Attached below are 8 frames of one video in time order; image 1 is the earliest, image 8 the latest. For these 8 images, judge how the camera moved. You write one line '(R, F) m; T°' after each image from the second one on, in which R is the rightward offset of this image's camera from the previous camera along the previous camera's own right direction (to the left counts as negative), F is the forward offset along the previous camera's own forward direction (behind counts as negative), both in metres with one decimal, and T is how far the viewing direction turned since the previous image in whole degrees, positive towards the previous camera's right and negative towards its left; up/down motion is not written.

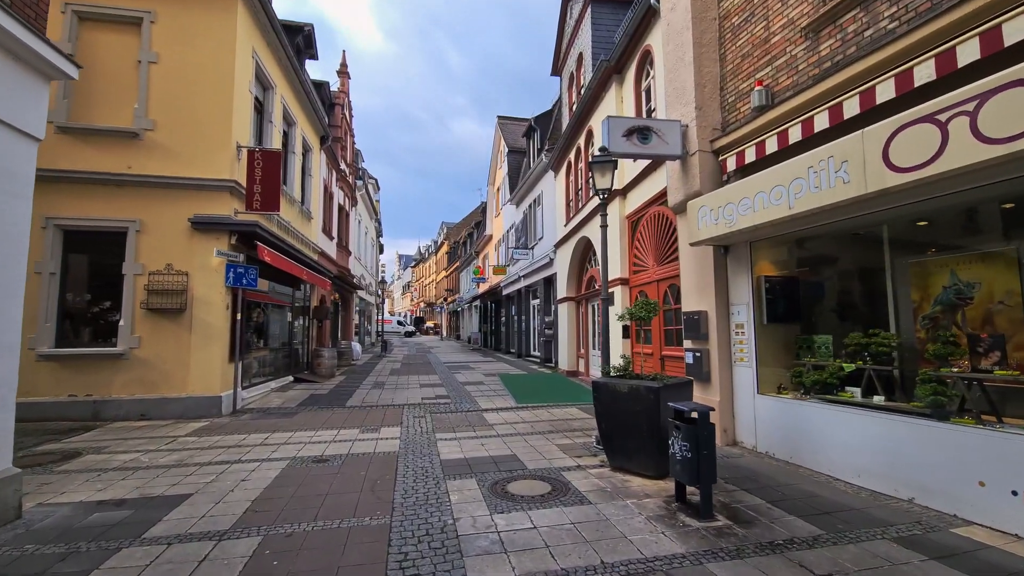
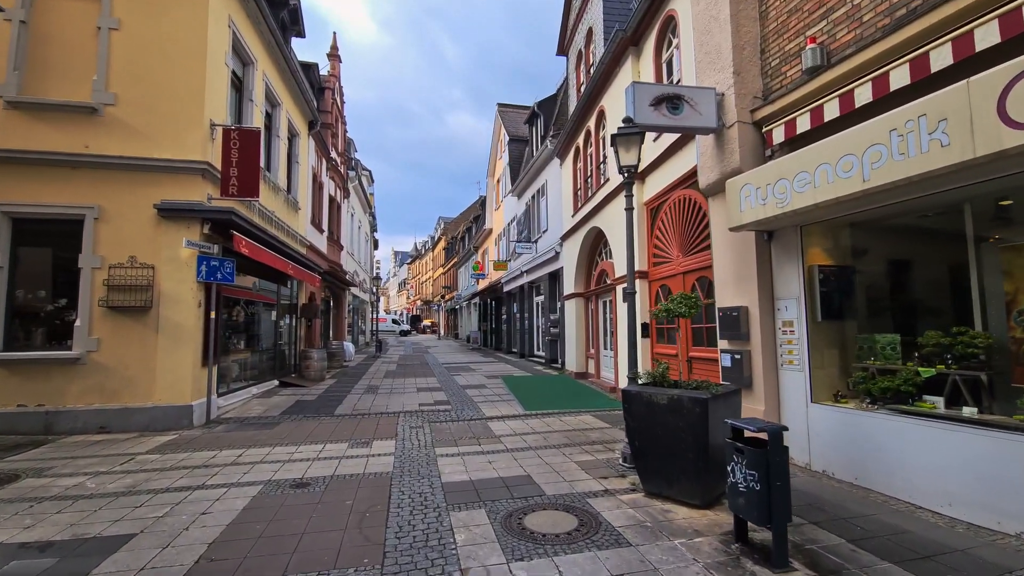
(-0.1, +0.9) m; 0°
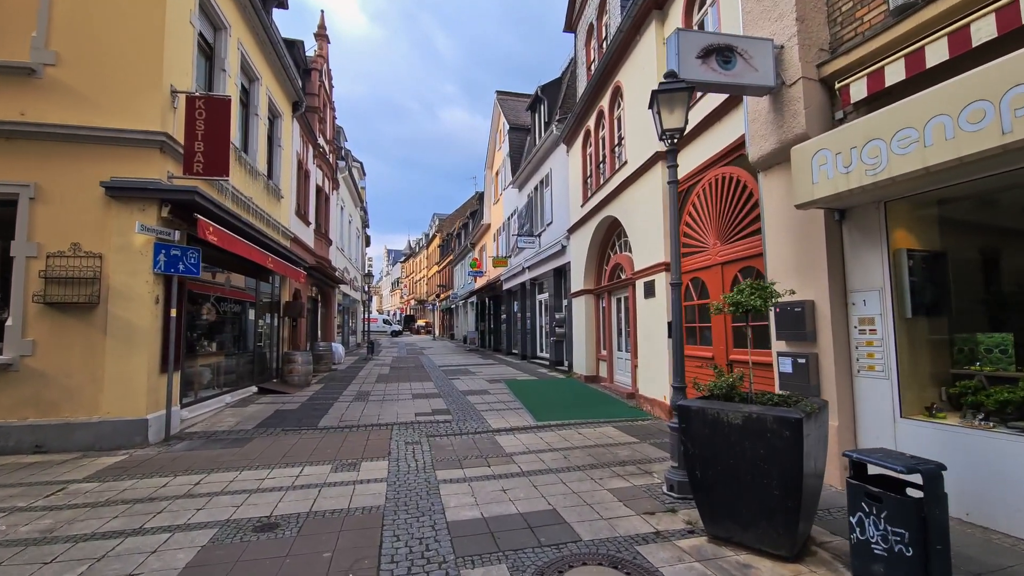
(-0.1, +1.0) m; 0°
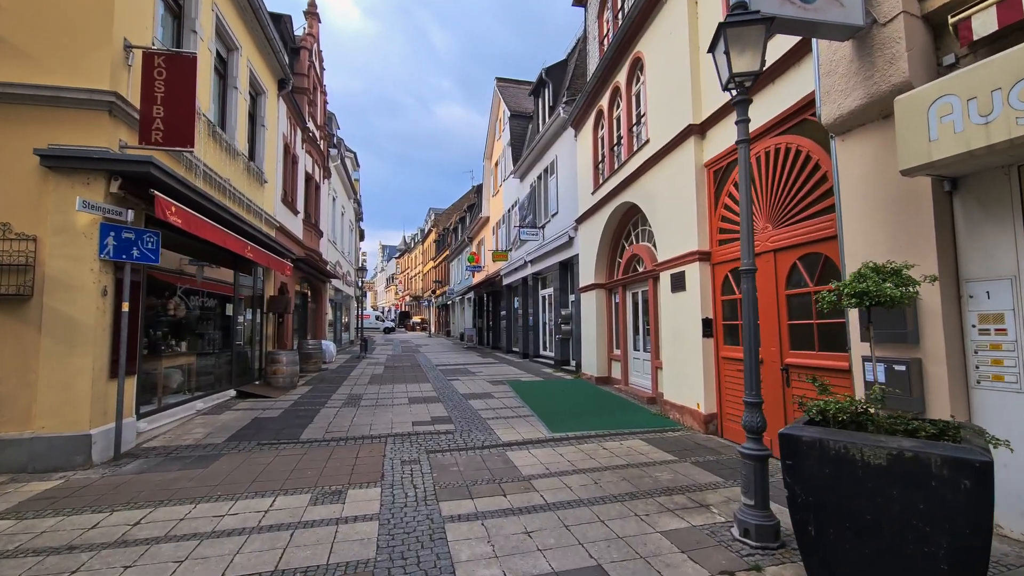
(-0.1, +0.9) m; 0°
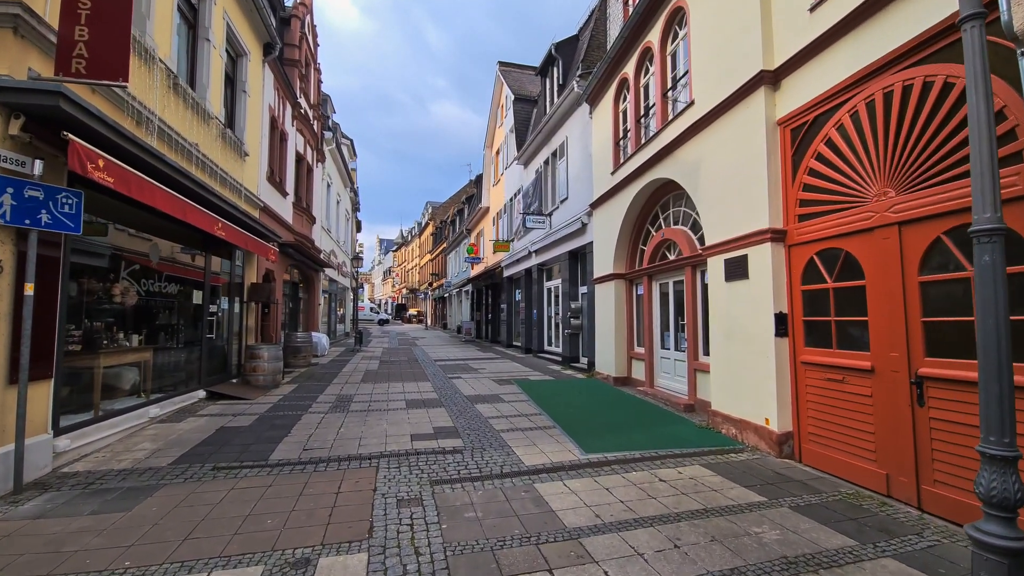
(-0.2, +1.3) m; 0°
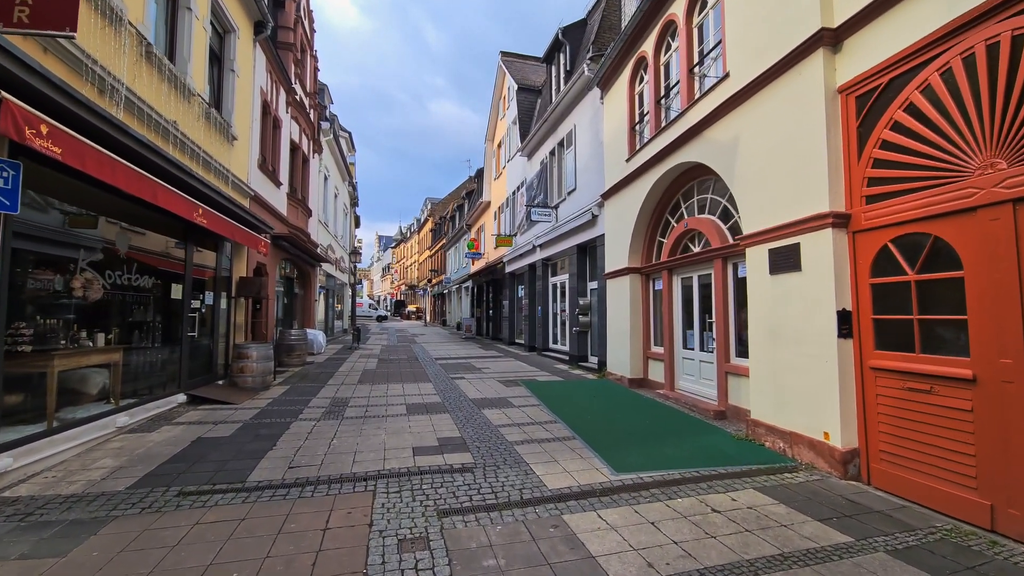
(-0.1, +0.7) m; 0°
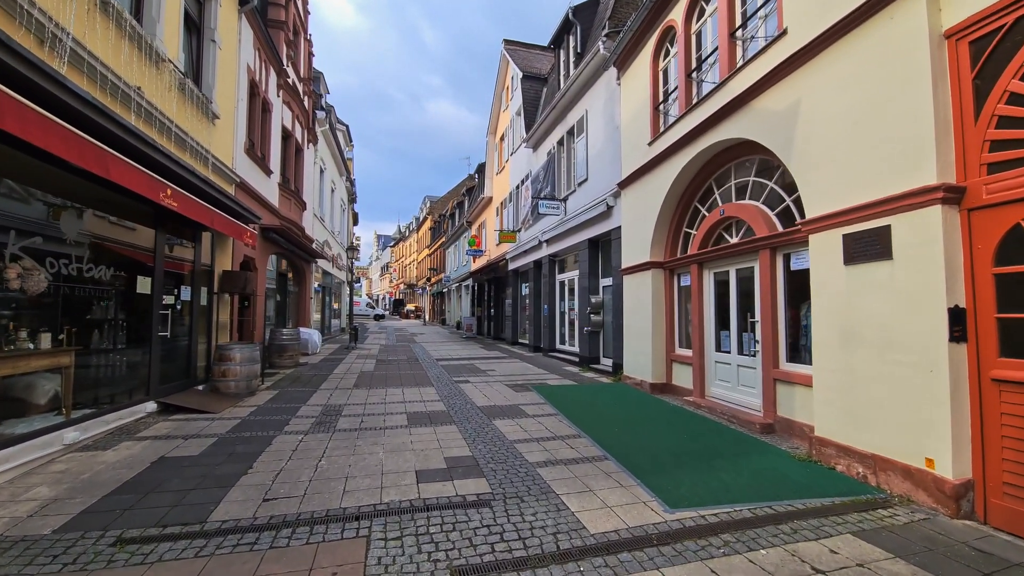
(-0.1, +0.9) m; 0°
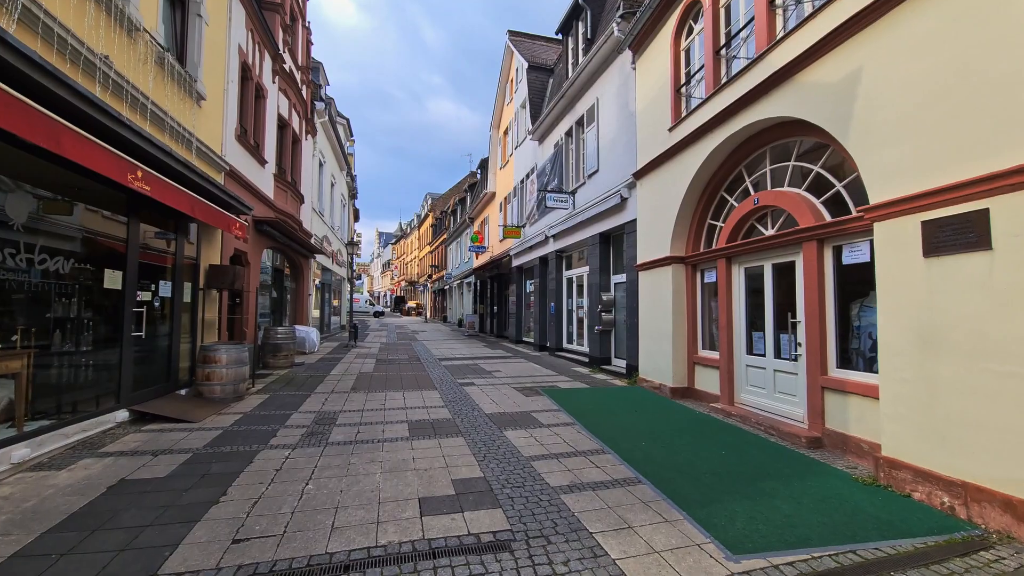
(-0.1, +0.7) m; 0°
